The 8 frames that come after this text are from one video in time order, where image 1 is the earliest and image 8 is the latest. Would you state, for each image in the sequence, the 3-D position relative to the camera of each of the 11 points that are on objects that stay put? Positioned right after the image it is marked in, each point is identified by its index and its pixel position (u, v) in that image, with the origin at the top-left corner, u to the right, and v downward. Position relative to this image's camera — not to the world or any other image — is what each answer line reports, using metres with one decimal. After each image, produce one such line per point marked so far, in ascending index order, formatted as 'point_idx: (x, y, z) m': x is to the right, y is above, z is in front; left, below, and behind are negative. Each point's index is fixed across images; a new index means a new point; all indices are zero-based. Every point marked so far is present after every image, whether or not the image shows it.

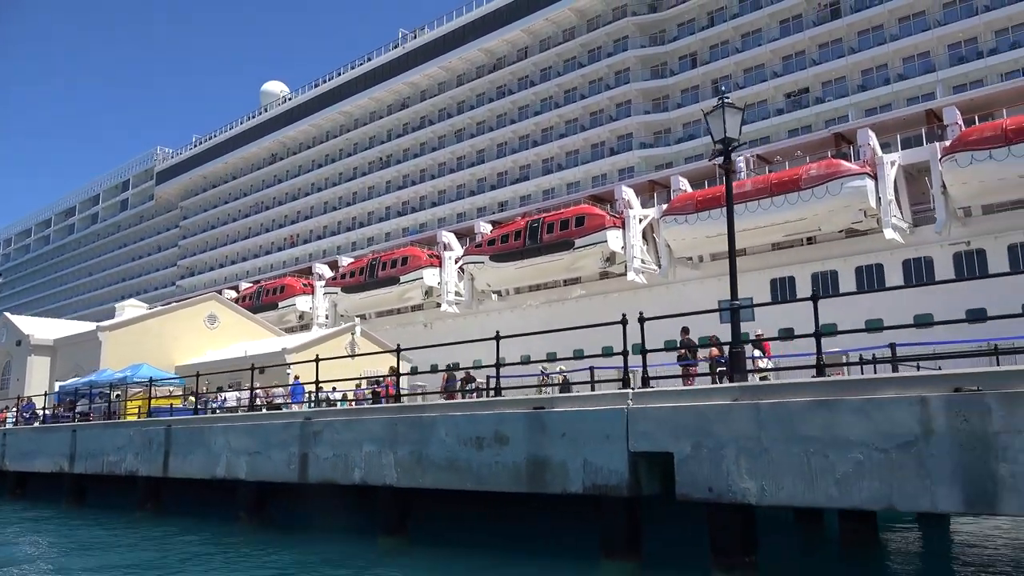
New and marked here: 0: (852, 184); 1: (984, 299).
0: (+8.2, +2.5, +19.4) m
1: (+11.1, -0.2, +18.5) m
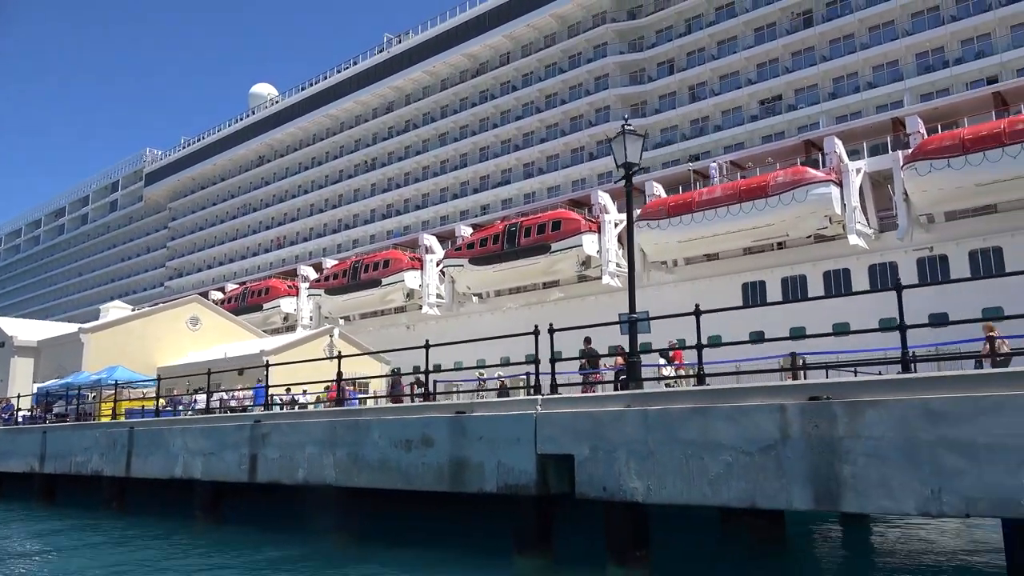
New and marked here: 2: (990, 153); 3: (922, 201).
0: (+7.6, +2.4, +19.8) m
1: (+10.4, -0.3, +19.0) m
2: (+10.4, +2.9, +17.6) m
3: (+9.6, +2.0, +18.7) m
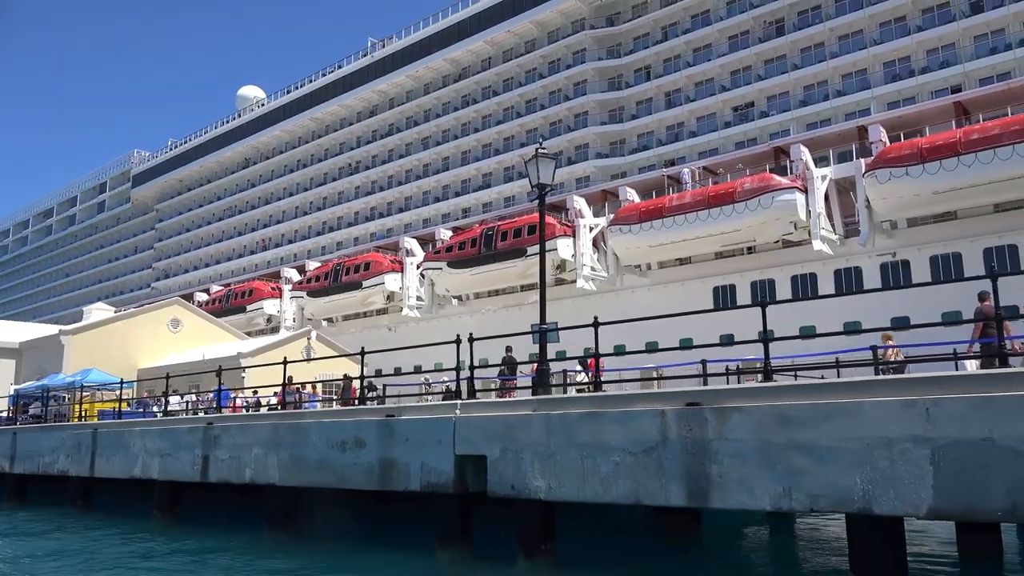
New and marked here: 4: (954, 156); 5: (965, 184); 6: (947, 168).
0: (+6.8, +2.3, +20.3) m
1: (+9.7, -0.4, +19.5) m
2: (+9.7, +2.8, +18.0) m
3: (+8.9, +1.9, +19.2) m
4: (+9.8, +3.0, +17.9) m
5: (+10.0, +2.3, +17.8) m
6: (+9.7, +2.7, +18.0) m
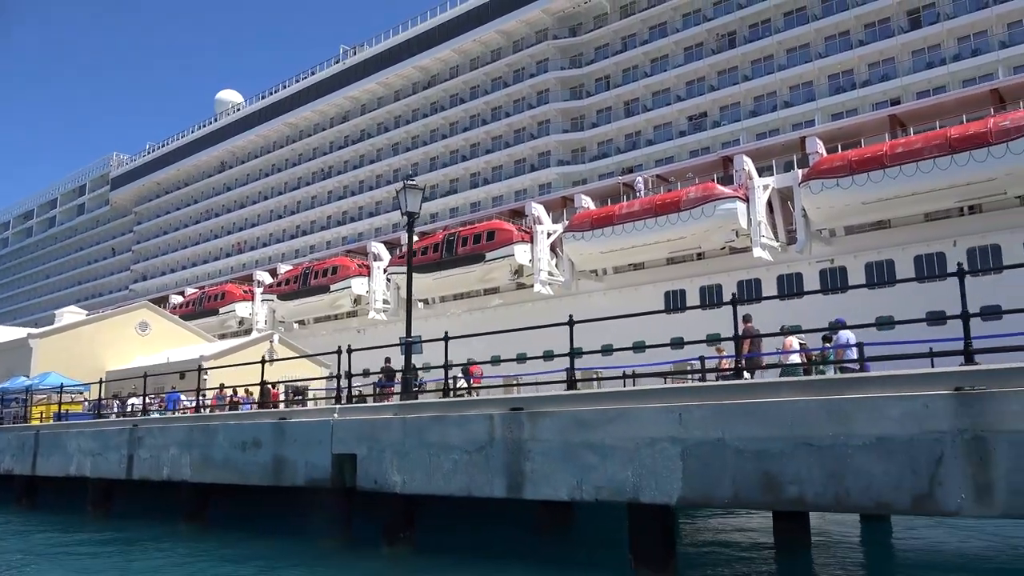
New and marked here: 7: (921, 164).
0: (+5.6, +2.1, +21.1) m
1: (+8.5, -0.6, +20.4) m
2: (+8.5, +2.7, +18.9) m
3: (+7.7, +1.8, +20.0) m
4: (+8.6, +2.8, +18.8) m
5: (+8.8, +2.1, +18.7) m
6: (+8.5, +2.5, +18.8) m
7: (+9.2, +2.8, +18.2) m
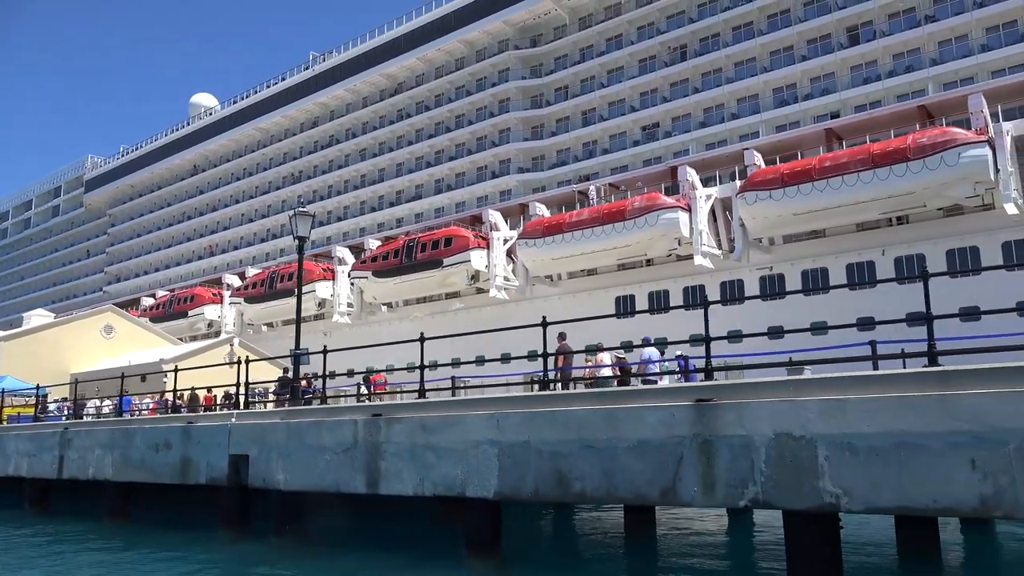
0: (+4.2, +1.9, +22.0) m
1: (+7.1, -0.8, +21.2) m
2: (+7.2, +2.5, +19.8) m
3: (+6.3, +1.6, +20.9) m
4: (+7.3, +2.6, +19.7) m
5: (+7.4, +2.0, +19.6) m
6: (+7.2, +2.4, +19.7) m
7: (+7.9, +2.6, +19.1) m
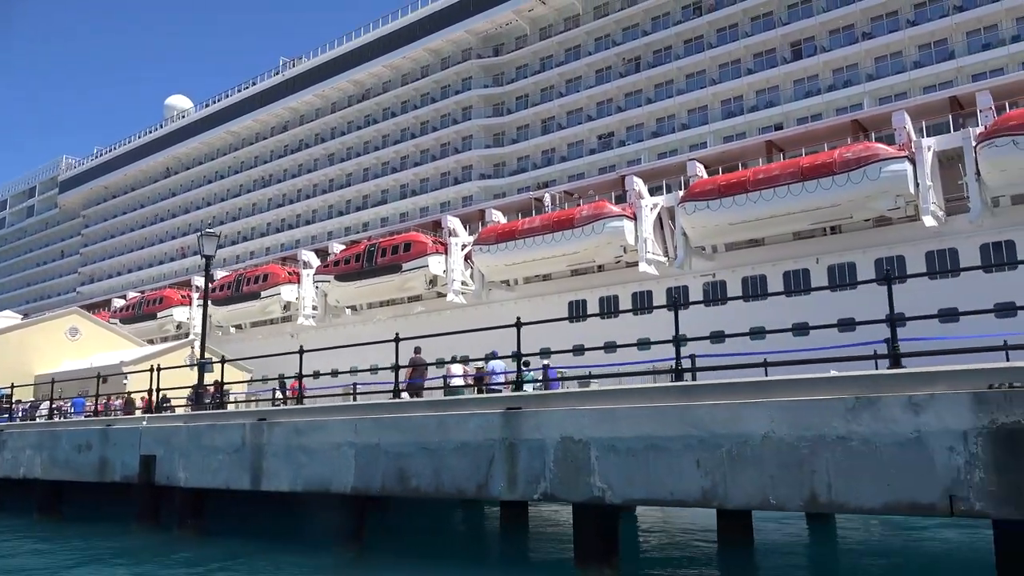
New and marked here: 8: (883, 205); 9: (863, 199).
0: (+2.9, +1.8, +22.8) m
1: (+5.7, -0.9, +22.1) m
2: (+5.8, +2.3, +20.6) m
3: (+5.0, +1.4, +21.8) m
4: (+5.9, +2.5, +20.5) m
5: (+6.1, +1.8, +20.4) m
6: (+5.8, +2.2, +20.6) m
7: (+6.6, +2.4, +20.0) m
8: (+8.7, +1.9, +18.7) m
9: (+8.2, +2.1, +18.8) m
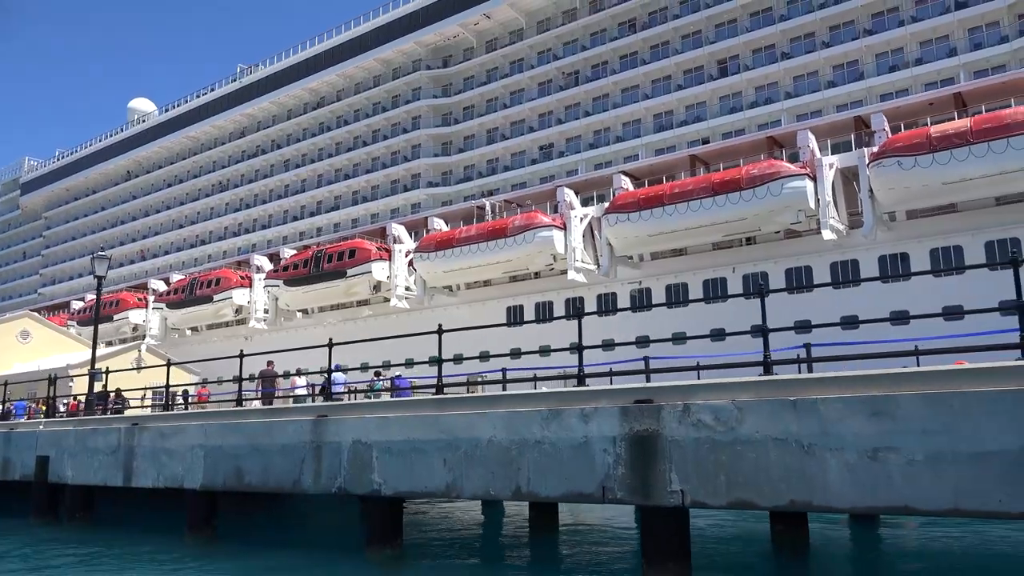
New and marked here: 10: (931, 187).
0: (+0.9, +1.6, +23.8) m
1: (+3.8, -1.2, +23.2) m
2: (+3.9, +2.1, +21.8) m
3: (+3.1, +1.2, +22.9) m
4: (+4.1, +2.2, +21.7) m
5: (+4.2, +1.6, +21.6) m
6: (+3.9, +2.0, +21.7) m
7: (+4.7, +2.2, +21.1) m
8: (+6.8, +1.7, +19.9) m
9: (+6.4, +1.9, +20.0) m
10: (+9.4, +2.3, +18.0) m
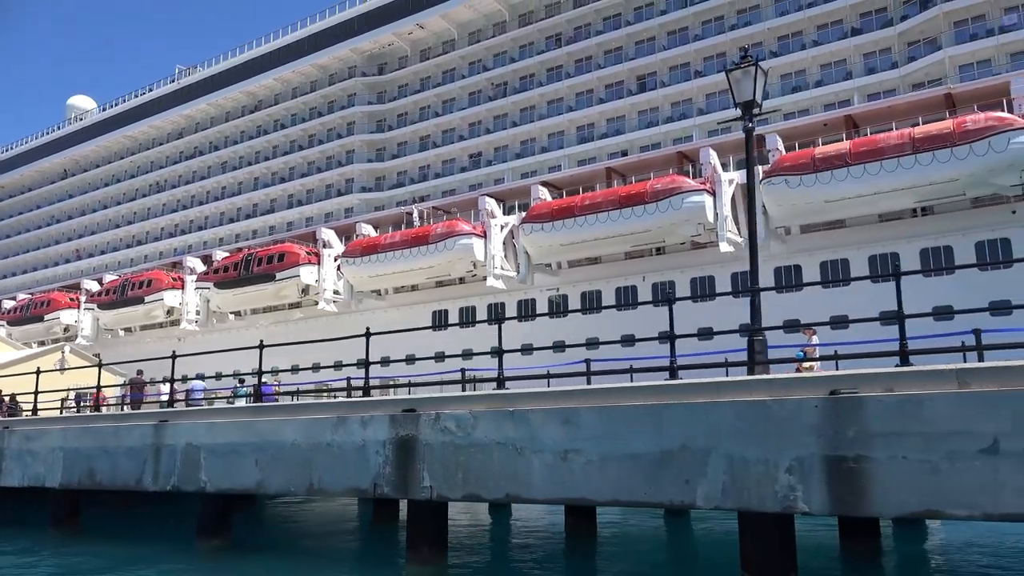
0: (-1.5, +1.4, +24.6) m
1: (+1.4, -1.4, +24.2) m
2: (+1.6, +1.9, +22.7) m
3: (+0.7, +1.0, +23.8) m
4: (+1.8, +2.0, +22.6) m
5: (+1.9, +1.4, +22.5) m
6: (+1.6, +1.8, +22.7) m
7: (+2.4, +2.0, +22.1) m
8: (+4.6, +1.5, +21.0) m
9: (+4.1, +1.6, +21.1) m
10: (+7.3, +2.0, +19.2) m
